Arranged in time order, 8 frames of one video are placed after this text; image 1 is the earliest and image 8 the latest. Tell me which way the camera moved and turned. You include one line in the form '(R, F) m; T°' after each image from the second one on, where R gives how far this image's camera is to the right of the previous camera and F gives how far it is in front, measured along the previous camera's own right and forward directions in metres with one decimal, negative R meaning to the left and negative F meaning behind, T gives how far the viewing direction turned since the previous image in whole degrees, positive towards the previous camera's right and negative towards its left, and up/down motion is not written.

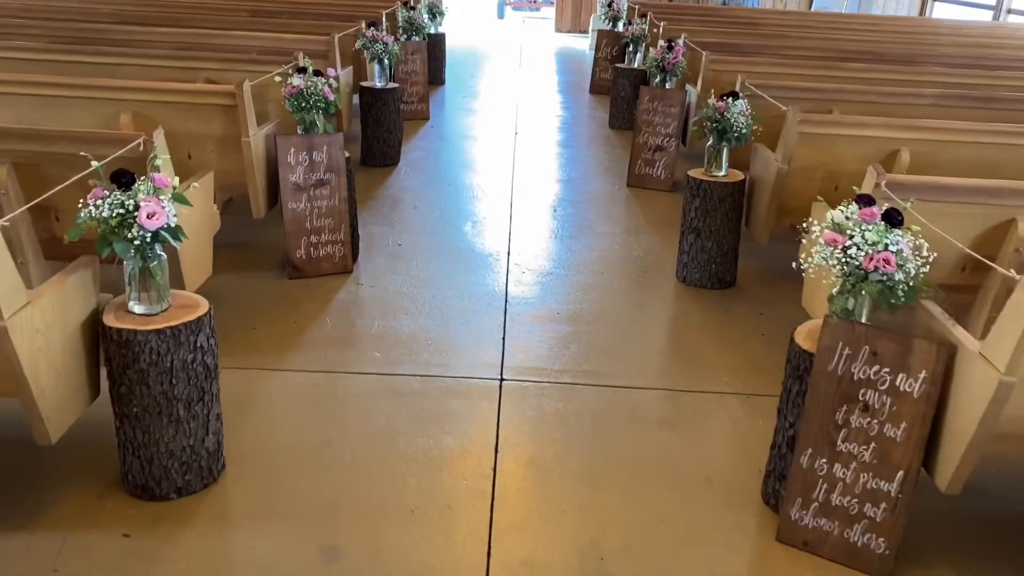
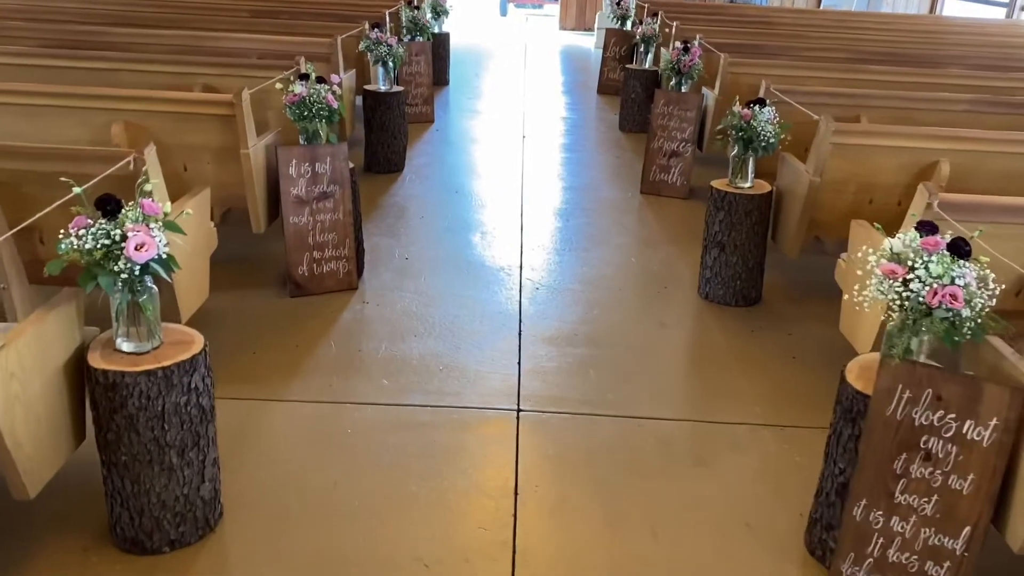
(0.0, +0.2) m; 0°
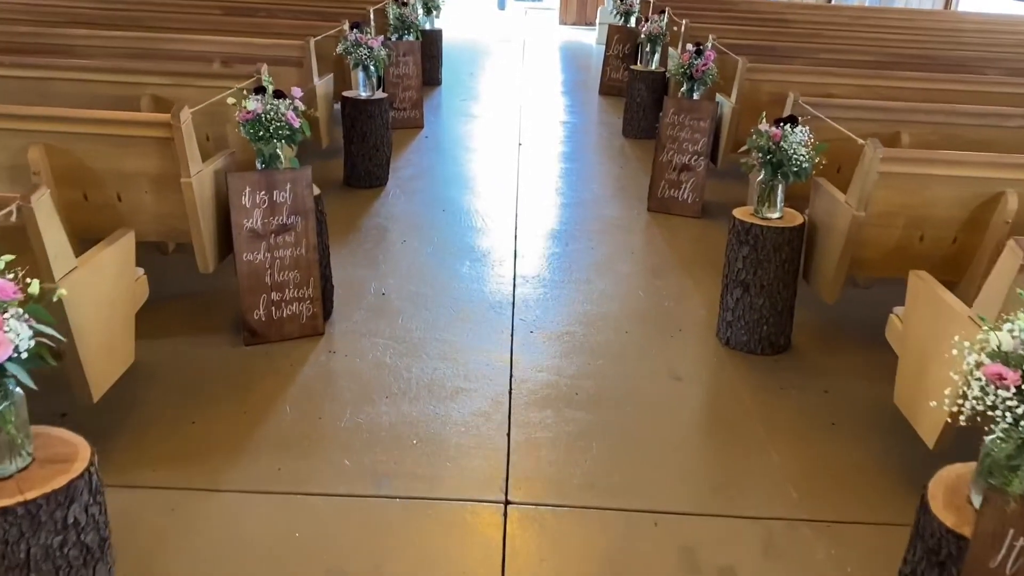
(0.0, +0.4) m; 0°
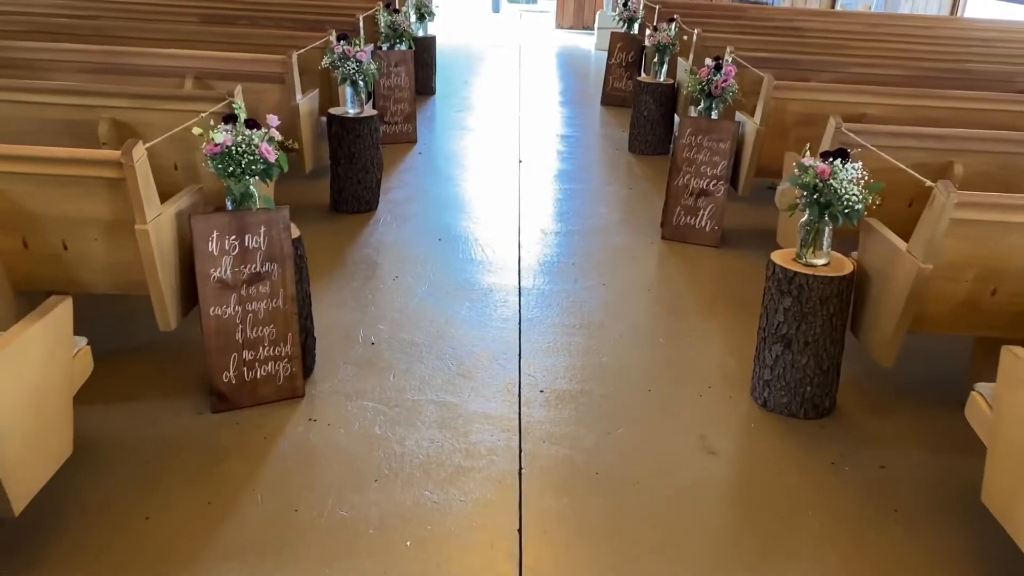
(0.0, +0.3) m; +1°
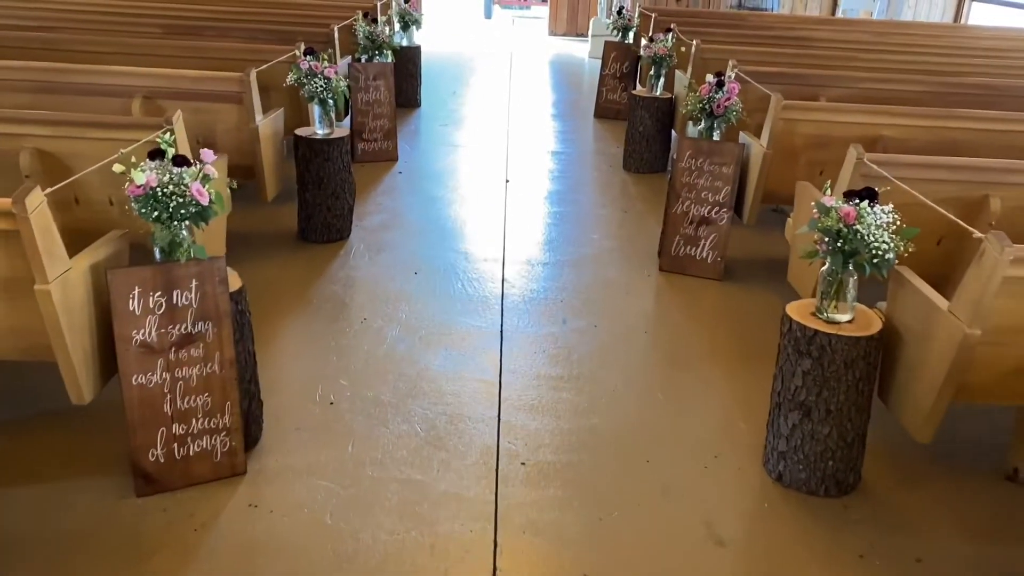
(0.0, +0.3) m; 0°
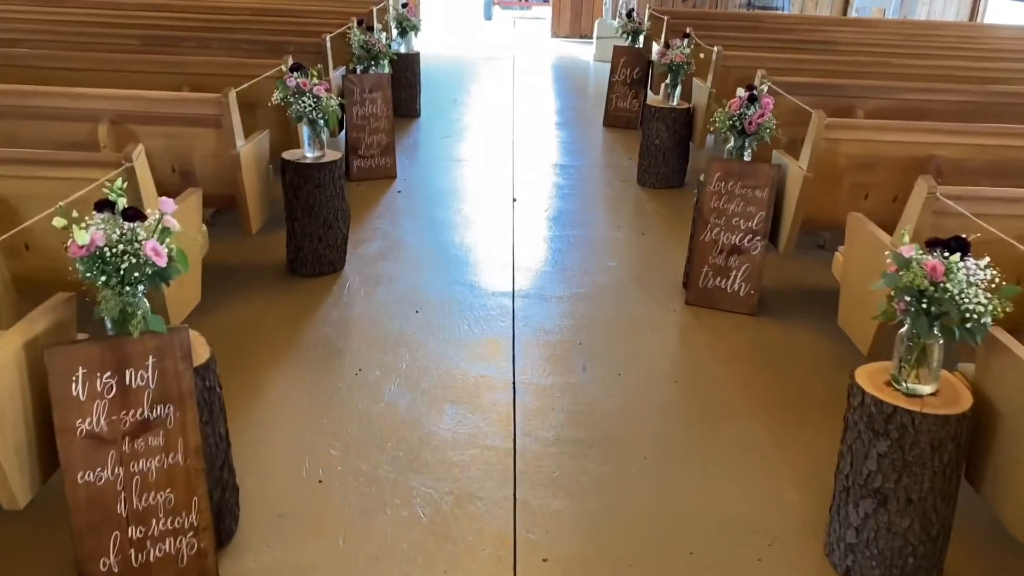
(0.0, +0.3) m; 0°
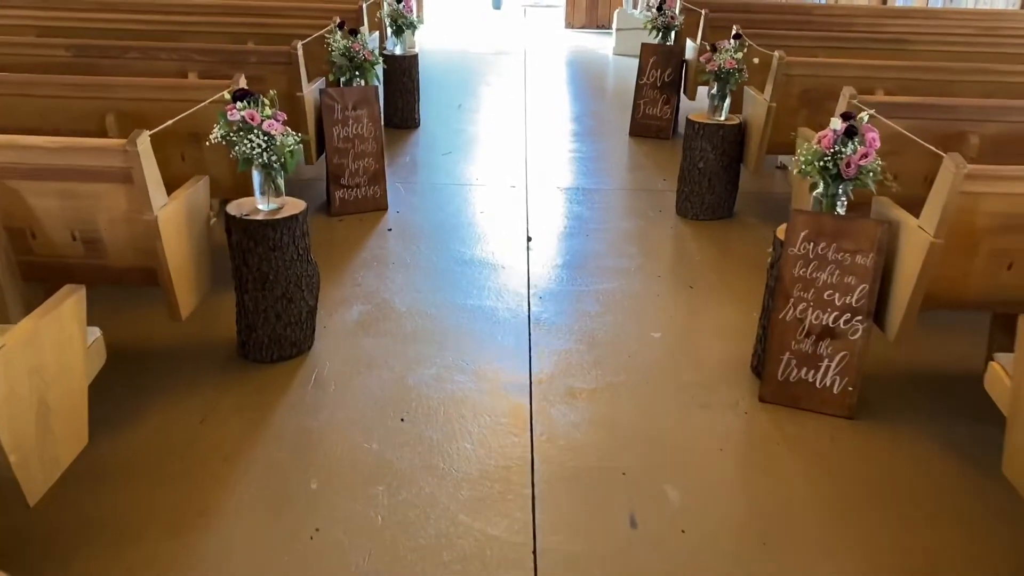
(0.0, +0.7) m; -1°
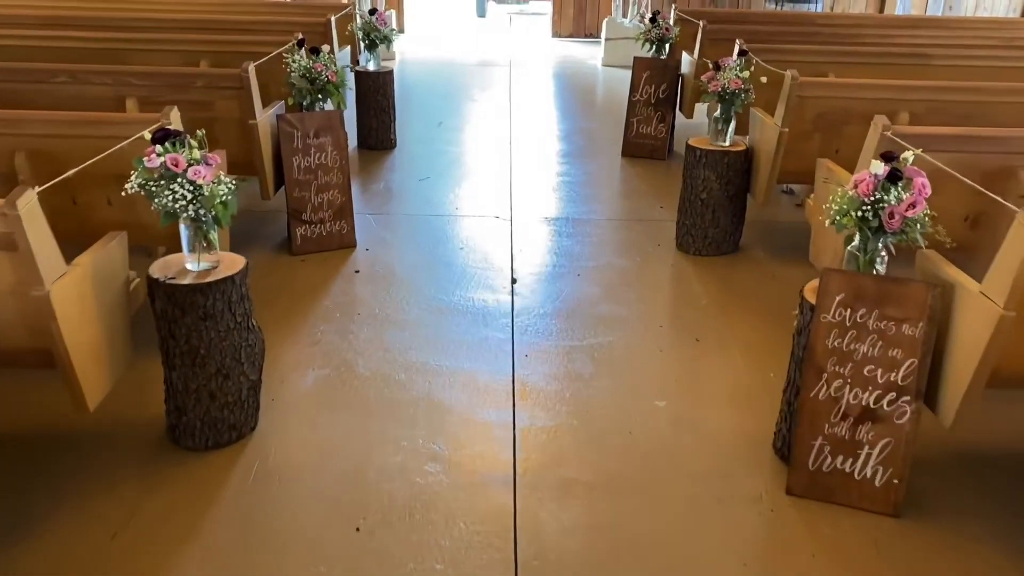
(0.0, +0.4) m; +1°
